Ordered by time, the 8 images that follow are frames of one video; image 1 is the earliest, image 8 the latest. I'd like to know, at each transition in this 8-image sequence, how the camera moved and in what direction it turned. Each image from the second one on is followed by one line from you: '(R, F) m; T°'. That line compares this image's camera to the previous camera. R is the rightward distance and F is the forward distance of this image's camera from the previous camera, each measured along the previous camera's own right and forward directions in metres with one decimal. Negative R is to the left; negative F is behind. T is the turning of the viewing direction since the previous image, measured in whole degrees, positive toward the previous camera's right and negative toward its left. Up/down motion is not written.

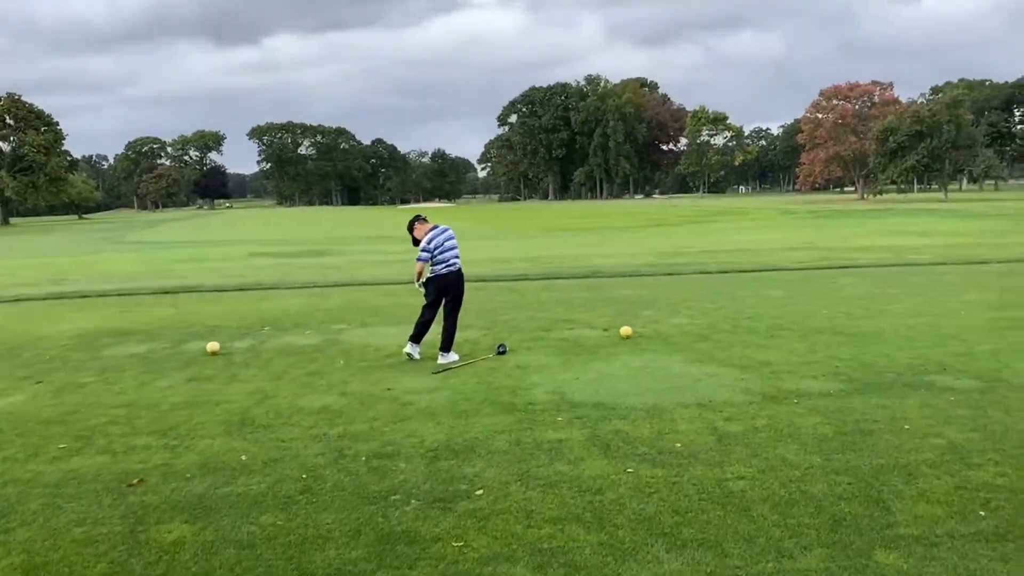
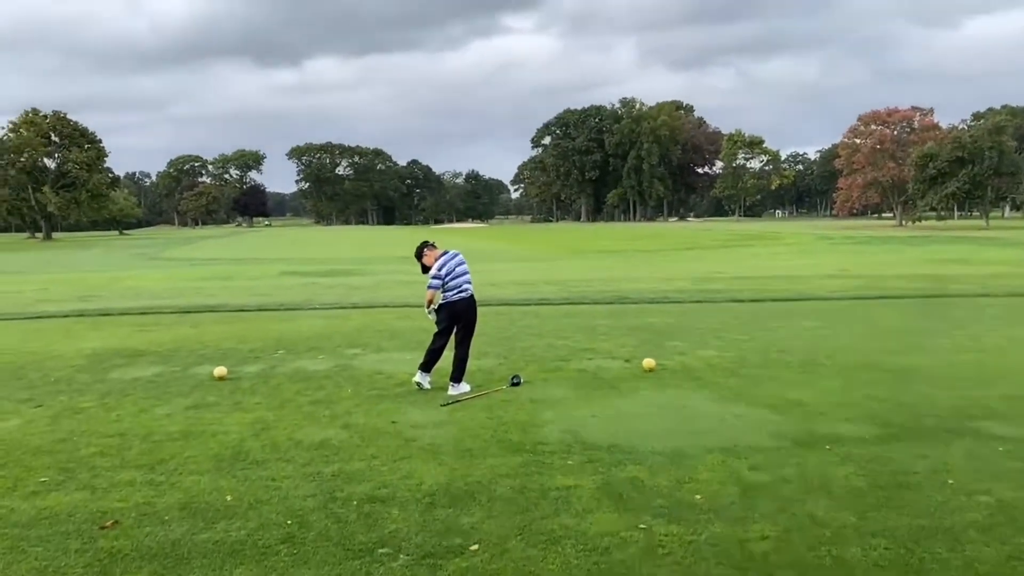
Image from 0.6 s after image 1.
(+0.1, +0.3) m; -2°
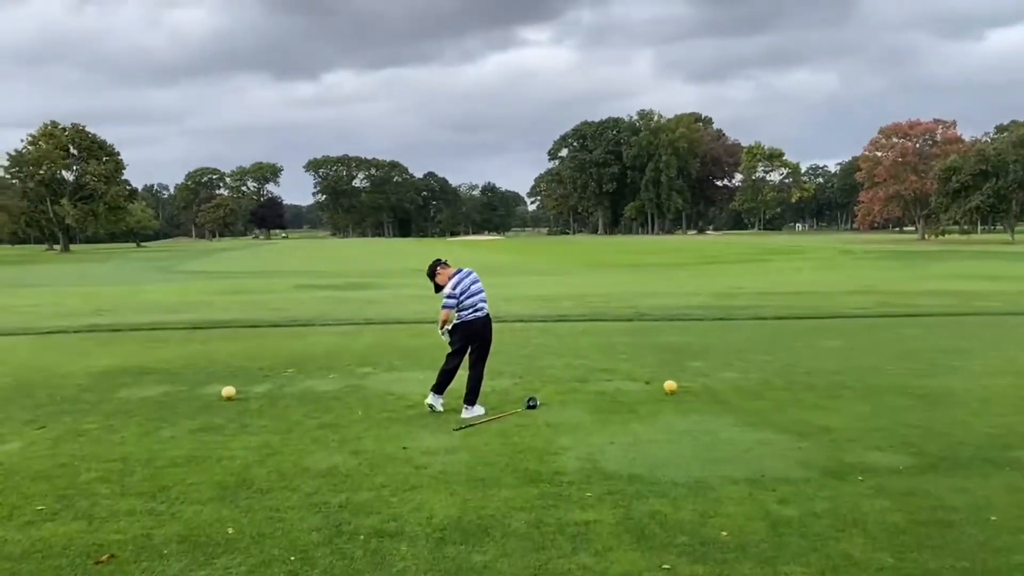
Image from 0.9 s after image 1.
(0.0, +0.2) m; -1°
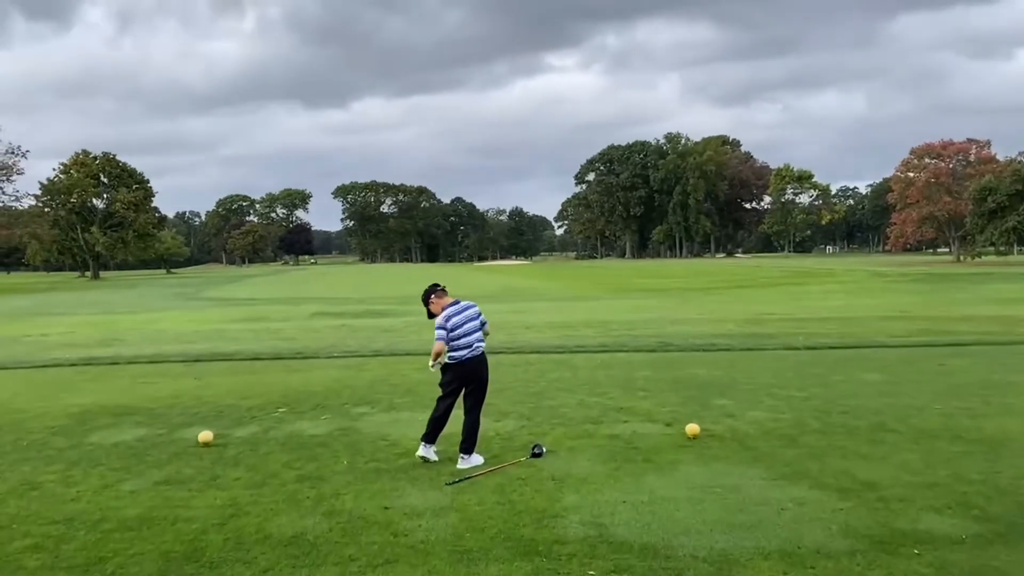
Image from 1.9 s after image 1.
(+0.2, +0.7) m; -2°
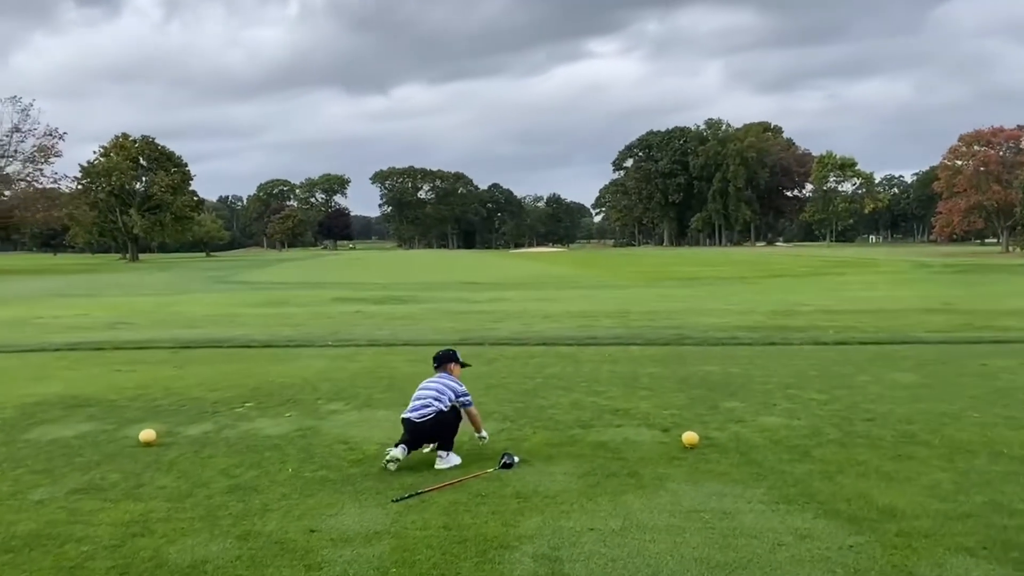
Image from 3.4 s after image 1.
(+0.5, +0.8) m; -3°
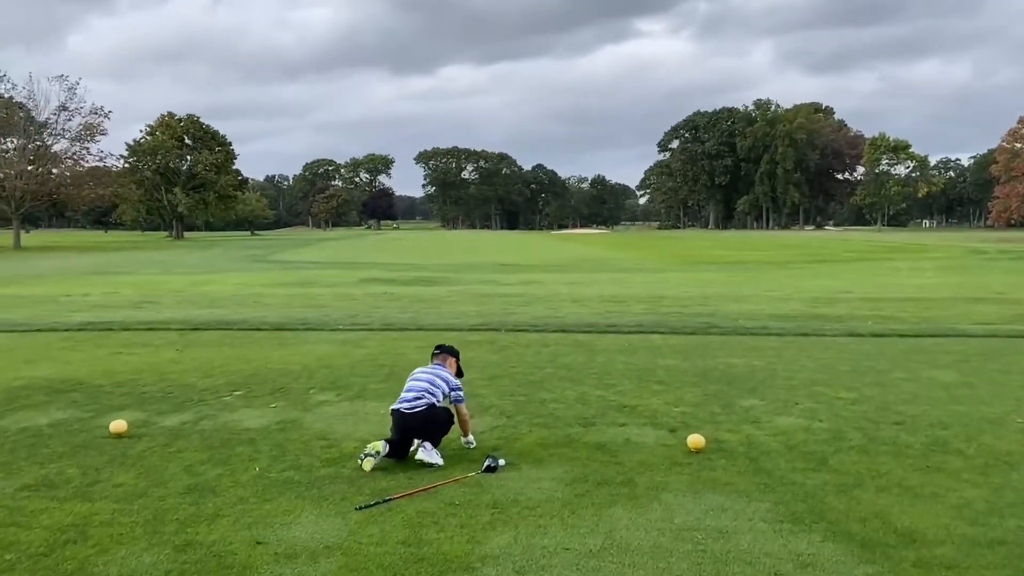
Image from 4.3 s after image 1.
(+0.3, +0.5) m; -3°
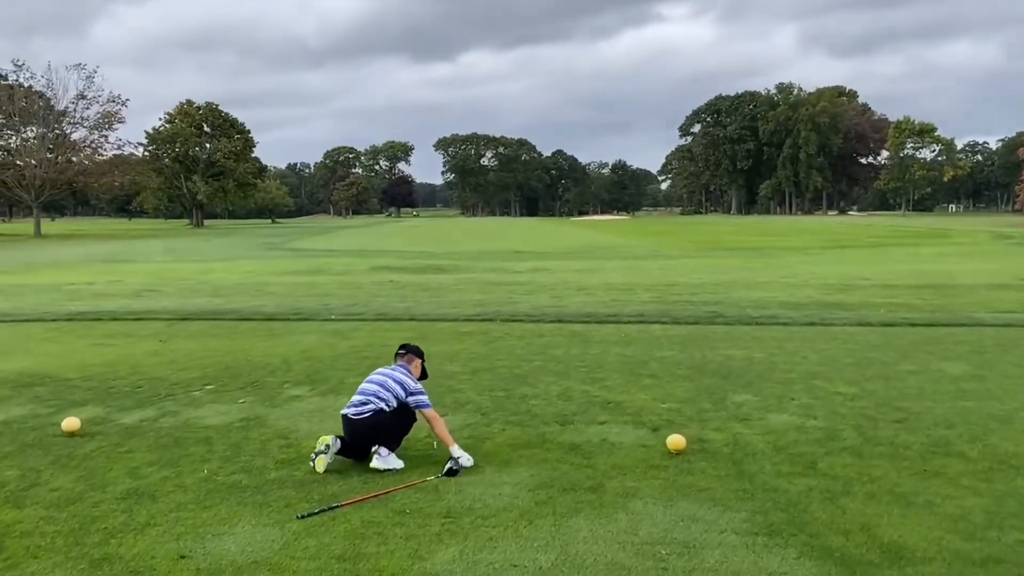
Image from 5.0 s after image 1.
(+0.3, +0.3) m; -1°
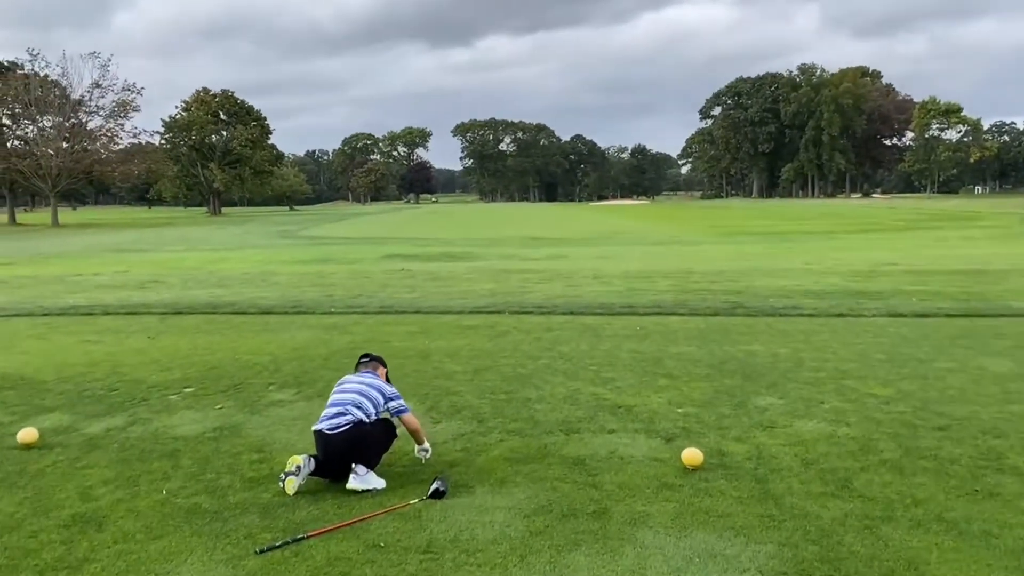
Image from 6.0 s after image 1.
(+0.1, +0.5) m; -1°
